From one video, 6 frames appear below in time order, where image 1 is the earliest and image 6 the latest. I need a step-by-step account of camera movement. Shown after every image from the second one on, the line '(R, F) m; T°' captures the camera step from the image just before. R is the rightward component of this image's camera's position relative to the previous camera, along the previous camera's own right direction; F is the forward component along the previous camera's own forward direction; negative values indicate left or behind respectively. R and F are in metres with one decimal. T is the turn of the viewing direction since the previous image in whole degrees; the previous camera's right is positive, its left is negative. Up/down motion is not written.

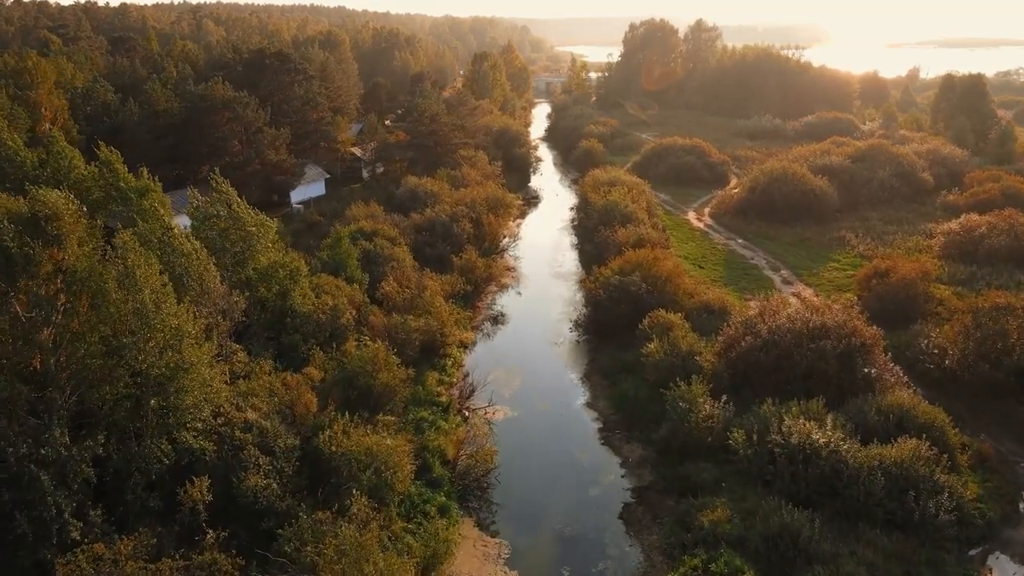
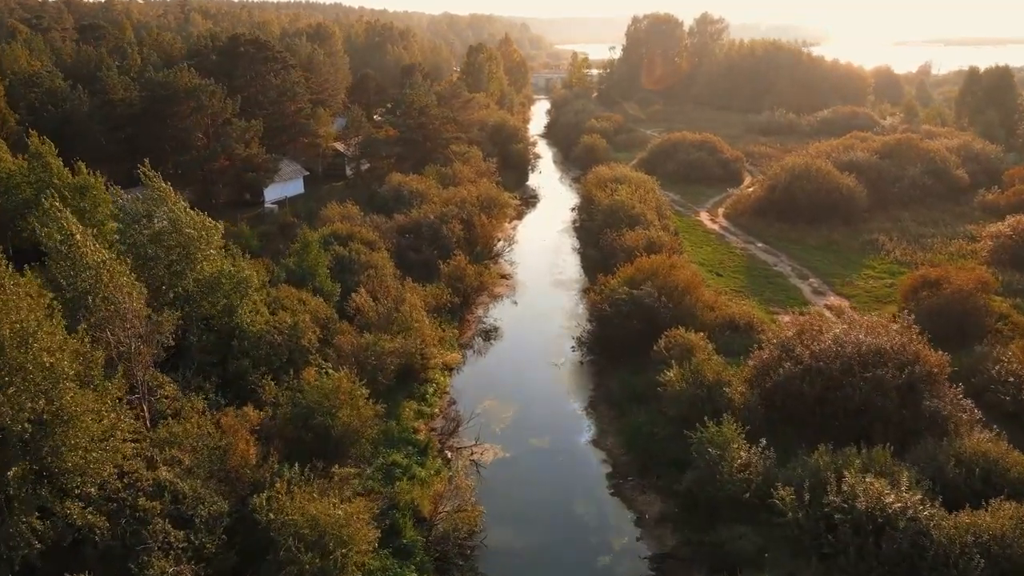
(+0.3, +4.3) m; 0°
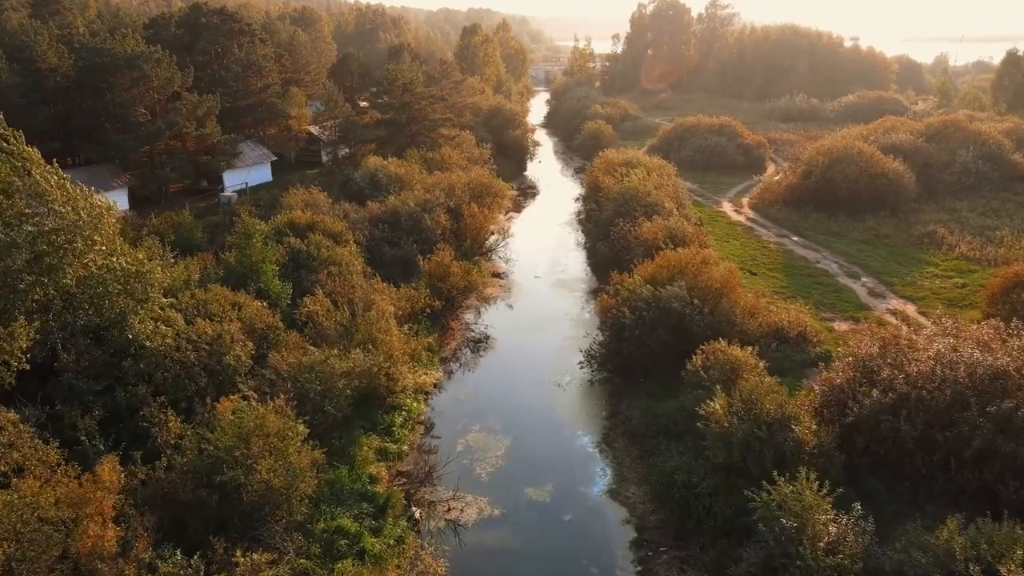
(+0.2, +5.5) m; 0°
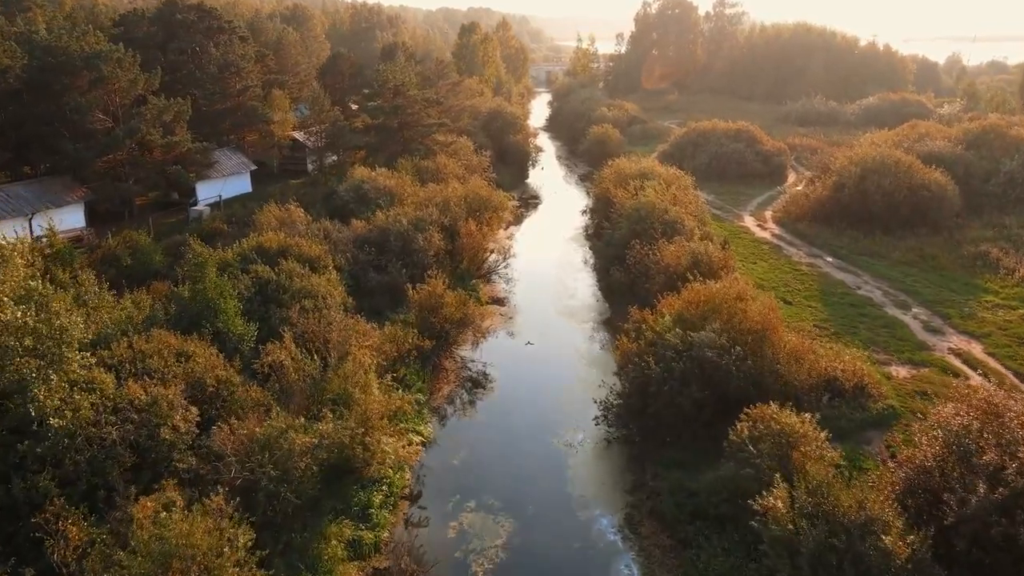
(-0.1, +3.4) m; 0°
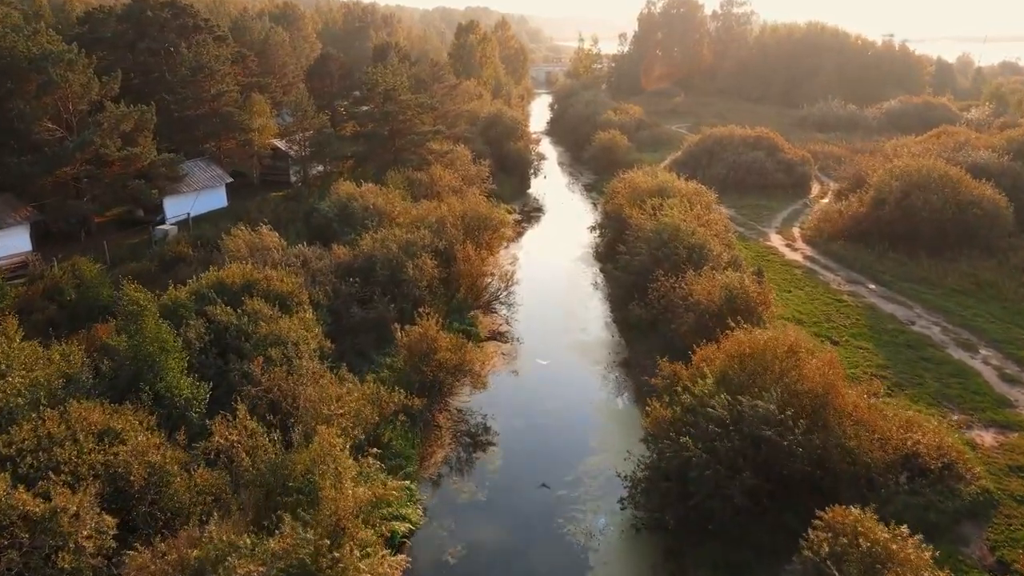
(-0.2, +3.4) m; 0°
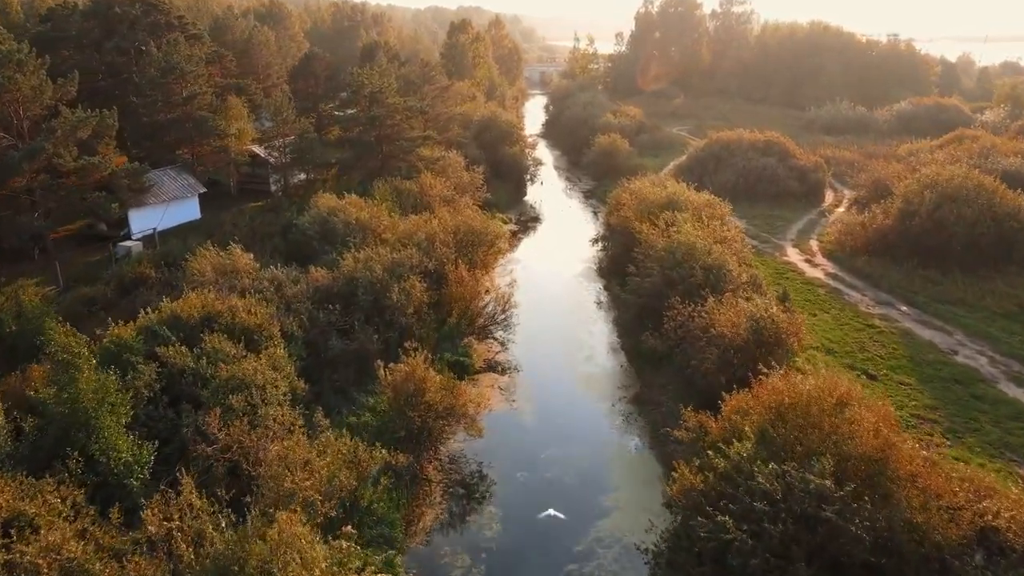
(-0.1, +2.5) m; +1°
